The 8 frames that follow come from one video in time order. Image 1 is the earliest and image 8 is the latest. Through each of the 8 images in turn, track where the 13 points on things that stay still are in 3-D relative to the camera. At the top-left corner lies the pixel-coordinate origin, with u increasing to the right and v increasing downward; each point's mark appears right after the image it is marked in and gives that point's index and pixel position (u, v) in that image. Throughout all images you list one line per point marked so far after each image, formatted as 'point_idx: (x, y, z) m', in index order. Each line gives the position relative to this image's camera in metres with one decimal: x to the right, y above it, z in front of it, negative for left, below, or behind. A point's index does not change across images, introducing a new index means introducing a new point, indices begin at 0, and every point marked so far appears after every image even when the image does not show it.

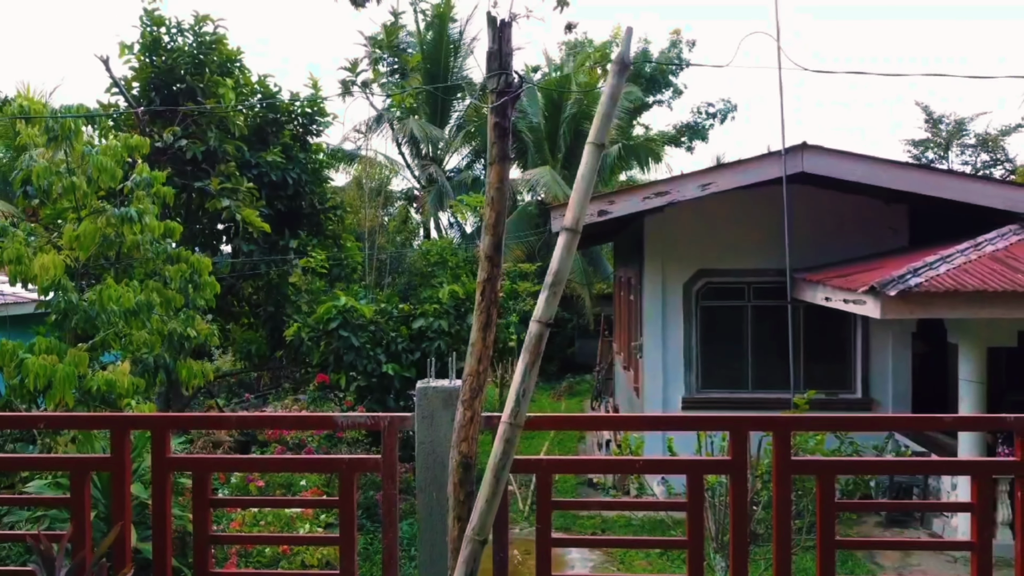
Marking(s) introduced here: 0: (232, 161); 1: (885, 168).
0: (-3.1, +1.4, +6.2) m
1: (+3.4, +1.1, +5.0) m
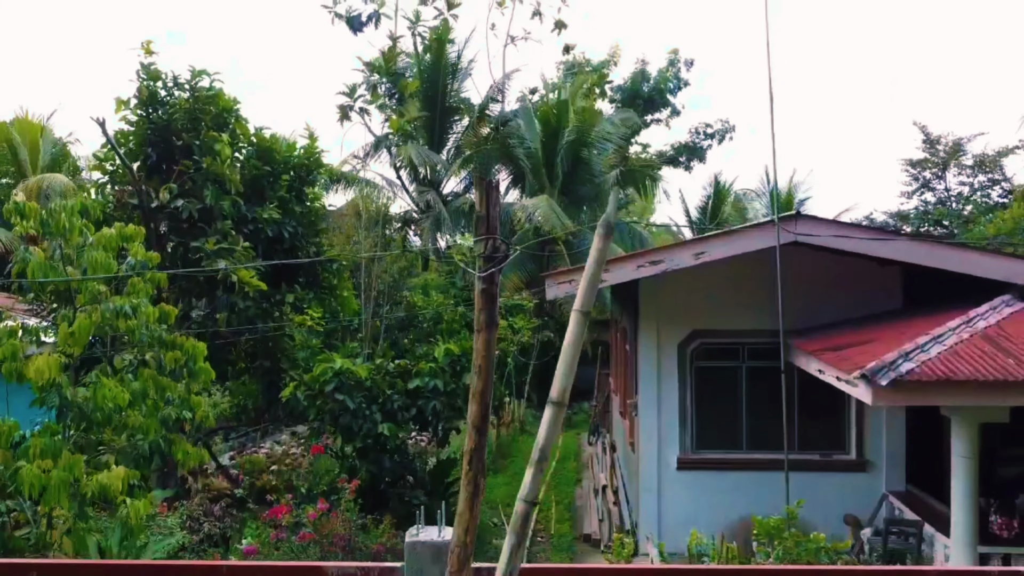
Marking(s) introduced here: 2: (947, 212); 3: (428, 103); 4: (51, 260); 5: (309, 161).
0: (-3.2, +0.8, +6.3) m
1: (+3.4, +0.5, +5.1) m
2: (+13.6, +2.4, +17.3) m
3: (-2.2, +4.9, +14.7) m
4: (-3.2, +0.2, +3.8) m
5: (-2.6, +1.6, +7.0) m
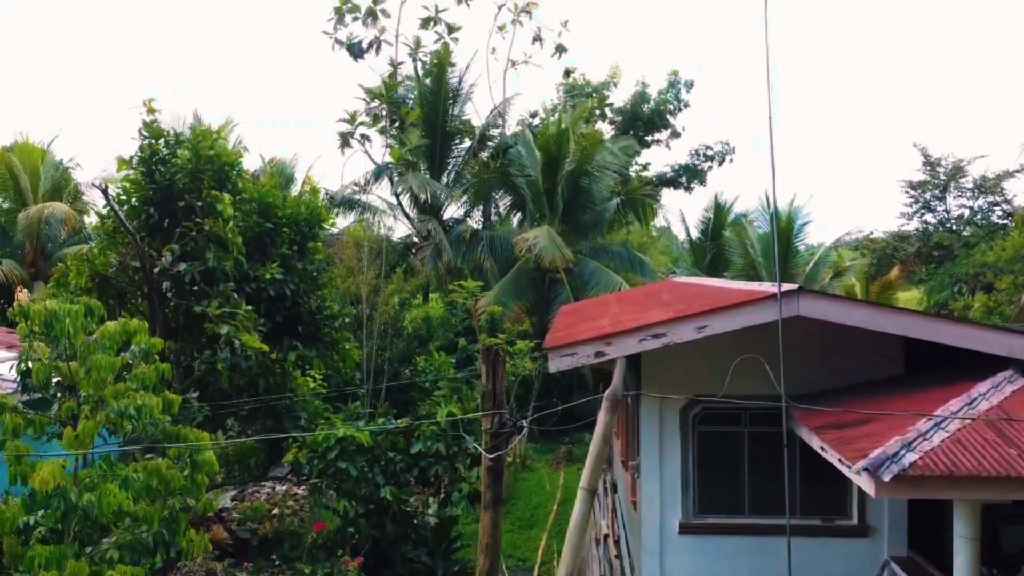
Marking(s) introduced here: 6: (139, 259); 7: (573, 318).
0: (-3.2, +0.1, +6.3) m
1: (+3.4, -0.2, +5.1) m
2: (+13.6, +1.7, +17.4) m
3: (-2.2, +4.2, +14.7) m
4: (-3.1, -0.5, +3.8) m
5: (-2.6, +0.9, +7.0) m
6: (-4.1, +0.3, +6.0) m
7: (+0.8, -0.5, +7.4) m
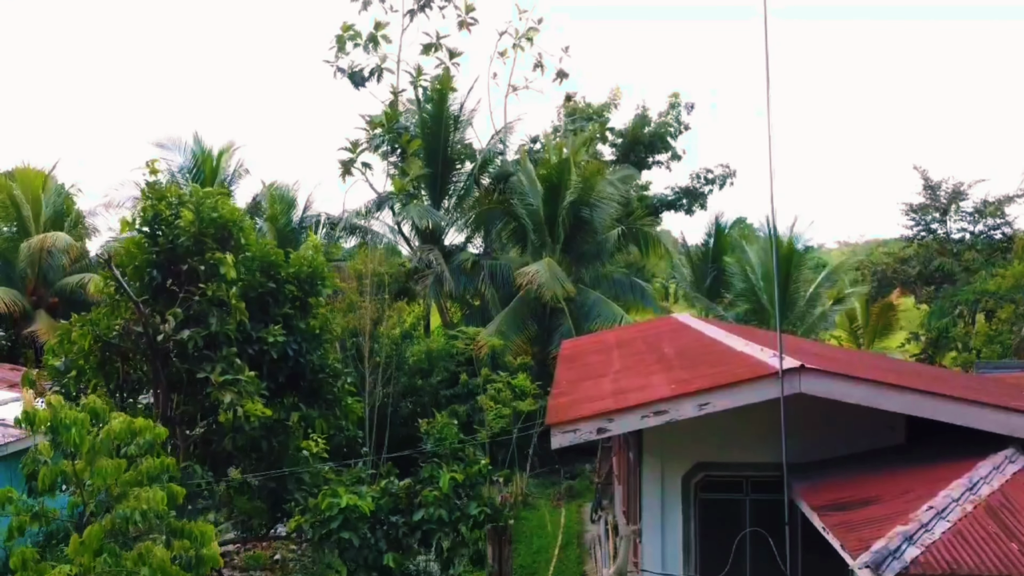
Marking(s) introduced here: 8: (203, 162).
0: (-3.2, -0.6, +6.3) m
1: (+3.4, -0.9, +5.1) m
2: (+13.6, +0.9, +17.4) m
3: (-2.2, +3.5, +14.7) m
4: (-3.1, -1.2, +3.8) m
5: (-2.5, +0.2, +7.1) m
6: (-4.0, -0.4, +6.0) m
7: (+0.8, -1.2, +7.4) m
8: (-9.3, +3.8, +16.7) m
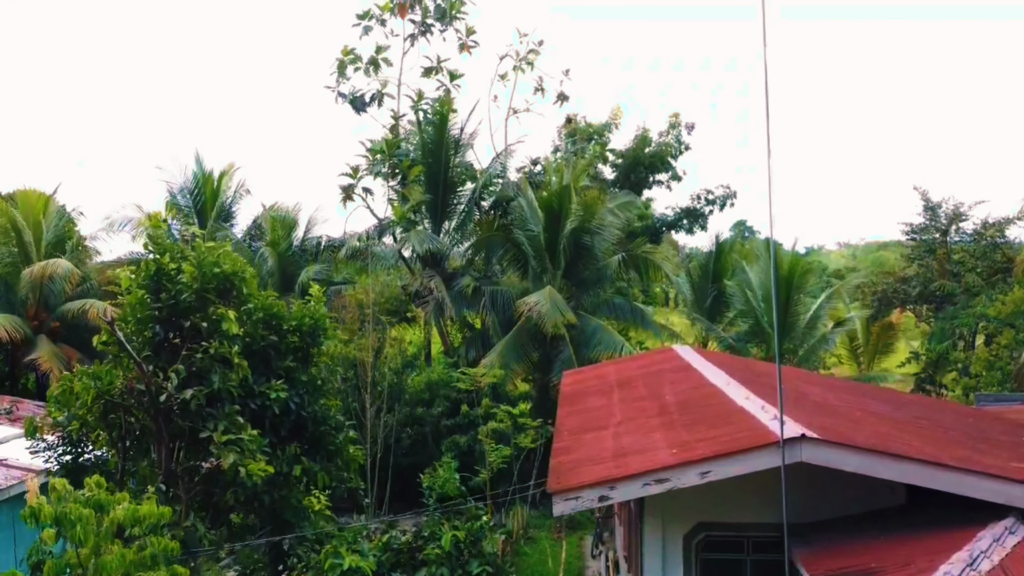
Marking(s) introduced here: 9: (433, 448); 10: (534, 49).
0: (-3.1, -1.3, +6.3) m
1: (+3.4, -1.6, +5.1) m
2: (+13.7, +0.3, +17.4) m
3: (-2.2, +2.8, +14.8) m
4: (-3.1, -1.8, +3.9) m
5: (-2.5, -0.4, +7.1) m
6: (-4.0, -1.0, +6.0) m
7: (+0.8, -1.8, +7.4) m
8: (-9.3, +3.1, +16.7) m
9: (-1.8, -3.6, +12.4) m
10: (+0.7, +7.1, +16.4) m
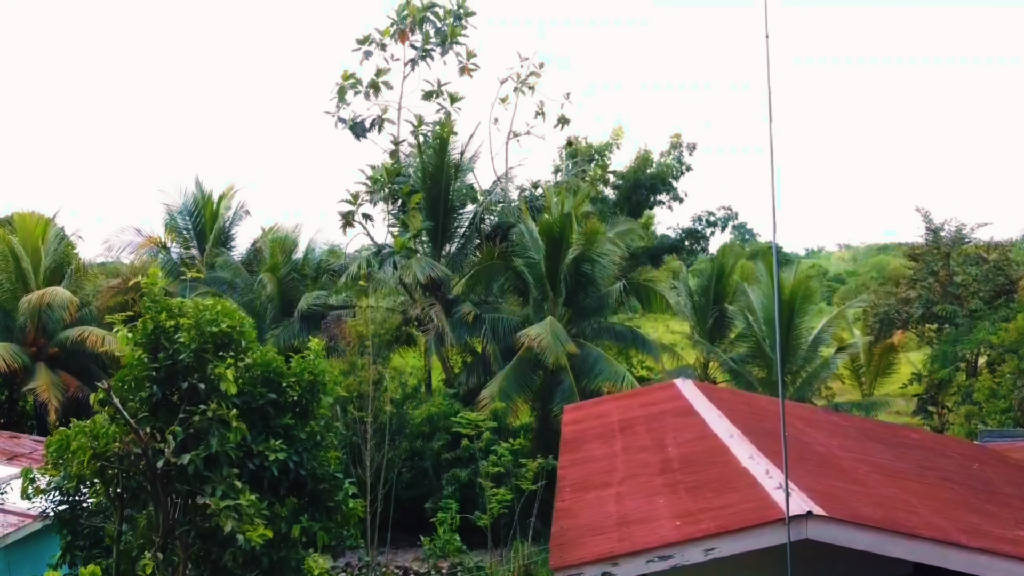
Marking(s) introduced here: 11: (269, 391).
0: (-3.1, -1.9, +6.2) m
1: (+3.4, -2.3, +5.0) m
2: (+13.7, -0.4, +17.3) m
3: (-2.1, +2.1, +14.7) m
4: (-3.1, -2.5, +3.8) m
5: (-2.5, -1.1, +7.0) m
6: (-4.0, -1.7, +6.0) m
7: (+0.9, -2.5, +7.4) m
8: (-9.3, +2.4, +16.6) m
9: (-1.8, -4.3, +12.3) m
10: (+0.7, +6.4, +16.4) m
11: (-2.9, -1.2, +6.7) m
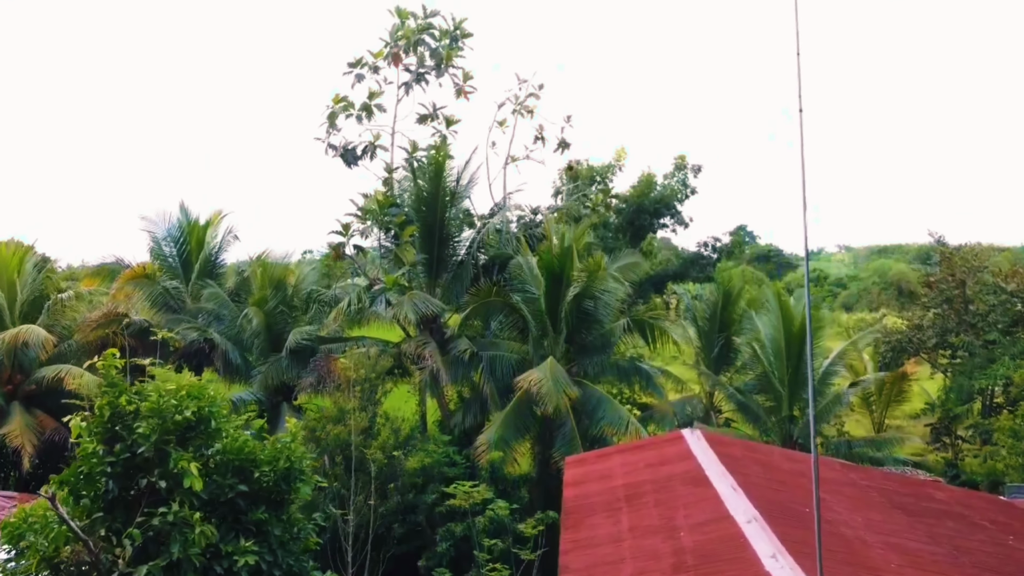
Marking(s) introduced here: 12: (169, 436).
0: (-3.2, -2.8, +5.6) m
1: (+3.4, -3.1, +4.4) m
2: (+13.6, -1.3, +16.7) m
3: (-2.2, +1.3, +14.0) m
4: (-3.1, -3.4, +3.1) m
5: (-2.5, -2.0, +6.4) m
6: (-4.0, -2.6, +5.3) m
7: (+0.8, -3.4, +6.7) m
8: (-9.3, +1.6, +16.0) m
9: (-1.8, -5.1, +11.7) m
10: (+0.6, +5.5, +15.7) m
11: (-3.0, -2.1, +6.1) m
12: (-3.6, -1.5, +5.8) m
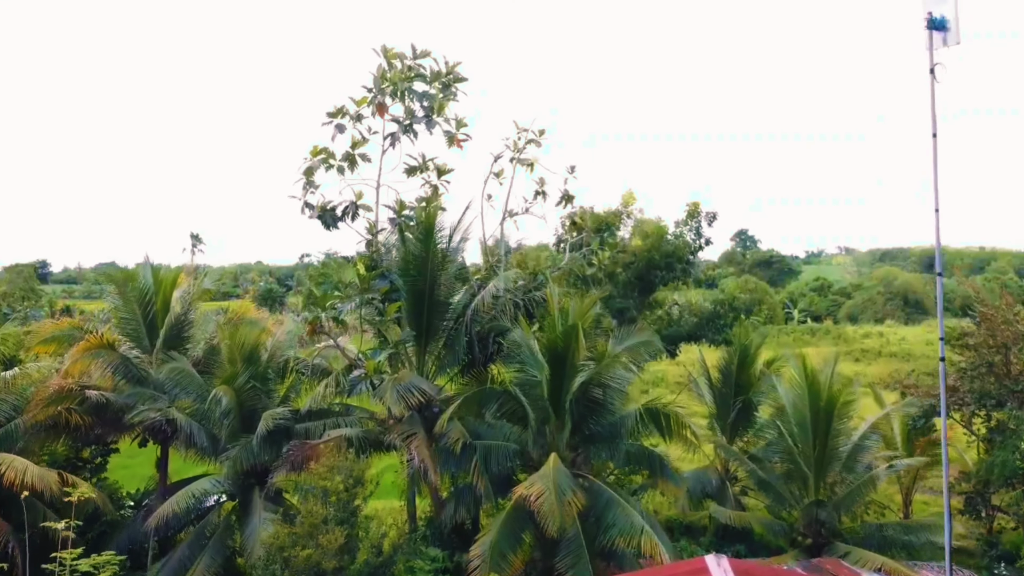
0: (-3.2, -4.6, +4.1) m
1: (+3.4, -4.9, +2.9) m
2: (+13.6, -3.0, +15.2) m
3: (-2.2, -0.5, +12.6) m
4: (-3.2, -5.1, +1.7) m
5: (-2.6, -3.7, +4.9) m
6: (-4.1, -4.3, +3.9) m
7: (+0.8, -5.1, +5.3) m
8: (-9.4, -0.2, +14.5) m
9: (-1.8, -6.9, +10.2) m
10: (+0.6, +3.8, +14.3) m
11: (-3.0, -3.9, +4.6) m
12: (-3.6, -3.3, +4.3) m
